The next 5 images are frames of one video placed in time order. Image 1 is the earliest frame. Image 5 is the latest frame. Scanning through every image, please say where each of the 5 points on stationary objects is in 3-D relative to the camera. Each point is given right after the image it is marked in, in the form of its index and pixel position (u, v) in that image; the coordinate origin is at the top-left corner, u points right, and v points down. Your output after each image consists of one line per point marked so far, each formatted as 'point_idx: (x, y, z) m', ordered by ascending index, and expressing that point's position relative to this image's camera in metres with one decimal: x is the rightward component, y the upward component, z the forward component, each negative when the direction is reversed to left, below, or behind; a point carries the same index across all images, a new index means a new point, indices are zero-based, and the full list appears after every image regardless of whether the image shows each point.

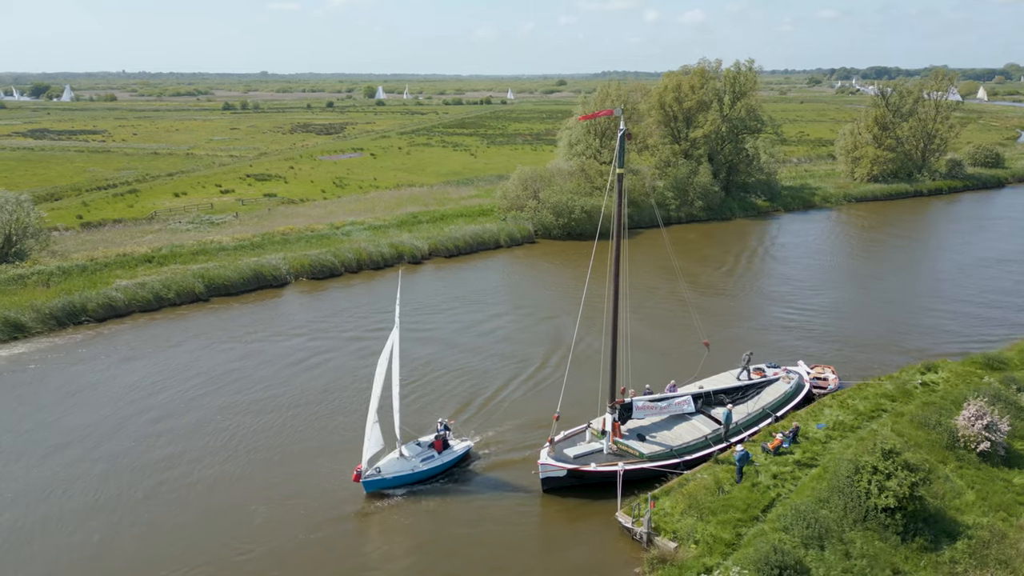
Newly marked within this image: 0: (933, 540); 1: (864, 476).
0: (+11.8, -7.1, +18.5) m
1: (+10.3, -5.5, +19.3) m
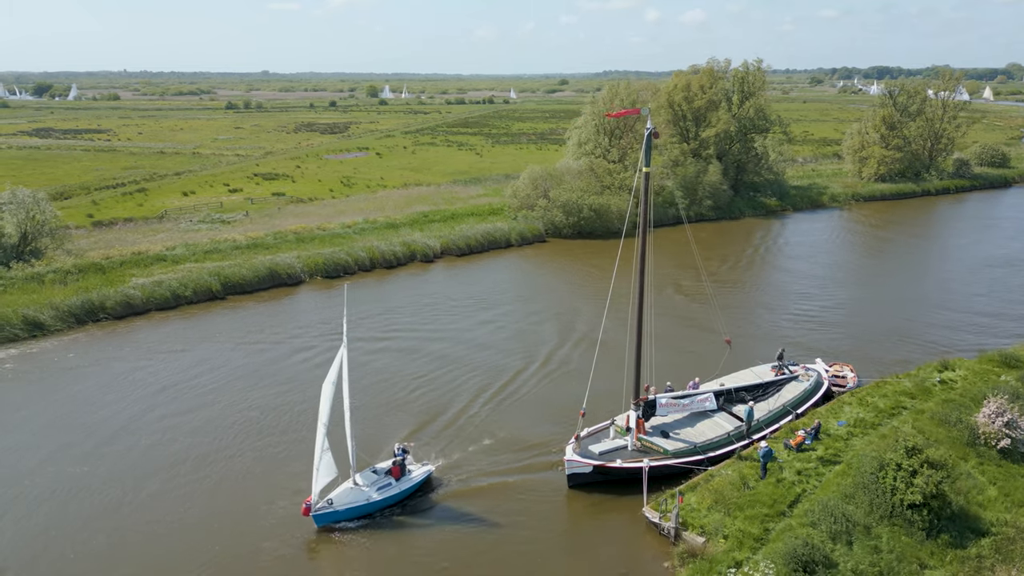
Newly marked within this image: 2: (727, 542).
0: (+12.7, -7.1, +18.7) m
1: (+11.2, -5.5, +19.5) m
2: (+6.2, -7.2, +18.7) m
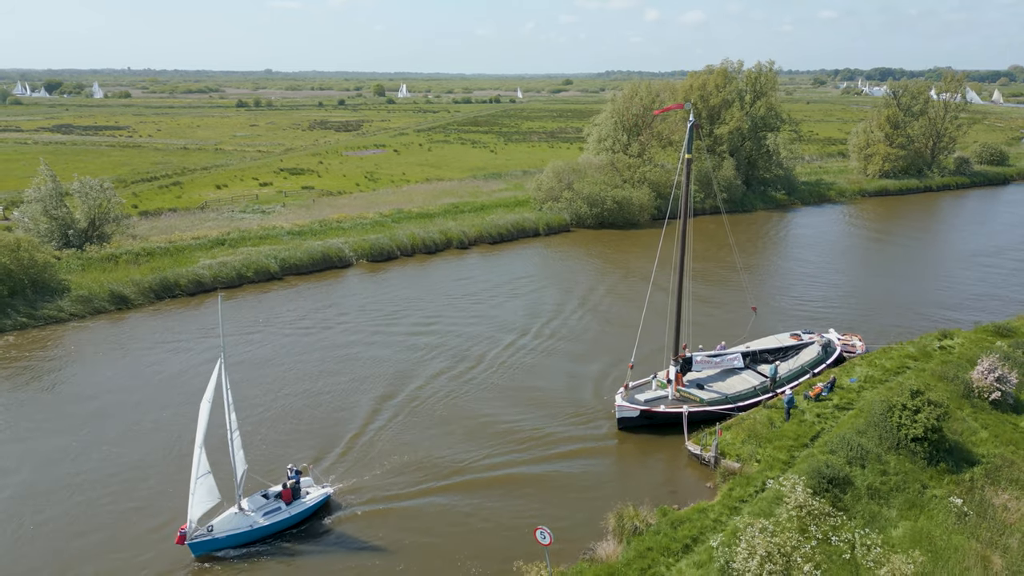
0: (+14.9, -6.0, +22.2) m
1: (+13.5, -4.3, +23.0) m
2: (+8.4, -6.0, +22.3) m
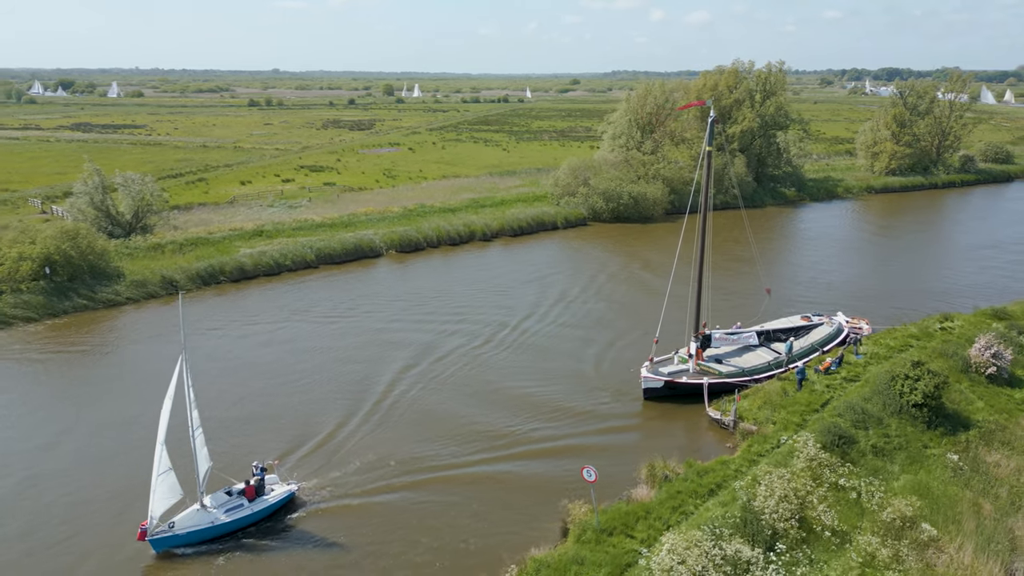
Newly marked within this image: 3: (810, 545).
0: (+16.4, -5.2, +24.5) m
1: (+14.9, -3.6, +25.4) m
2: (+9.9, -5.3, +24.6) m
3: (+8.3, -7.2, +18.3) m
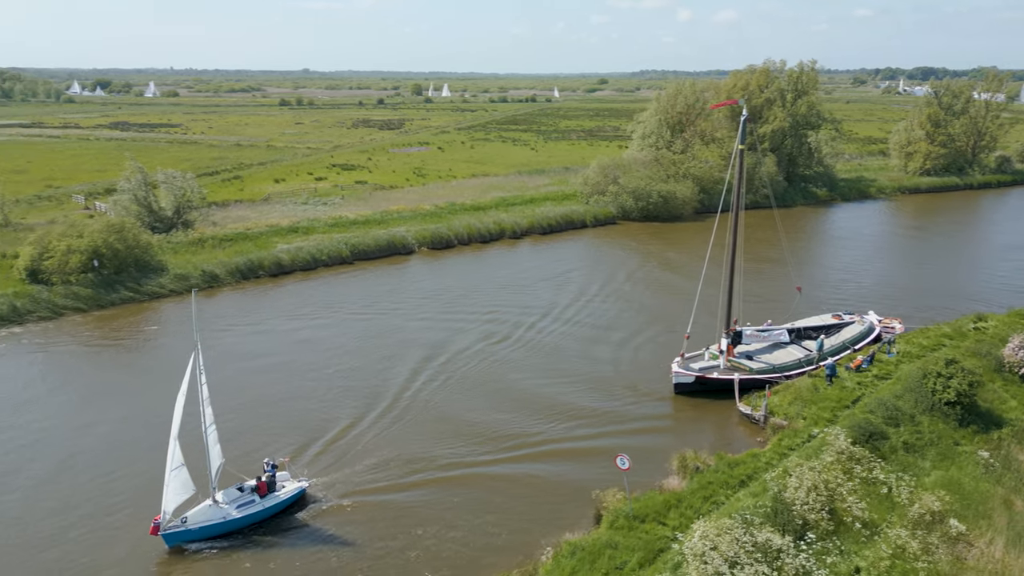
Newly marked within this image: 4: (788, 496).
0: (+17.6, -5.2, +24.6) m
1: (+16.2, -3.5, +25.5) m
2: (+11.1, -5.1, +24.9) m
3: (+9.3, -7.1, +18.7) m
4: (+8.1, -6.1, +19.4) m
